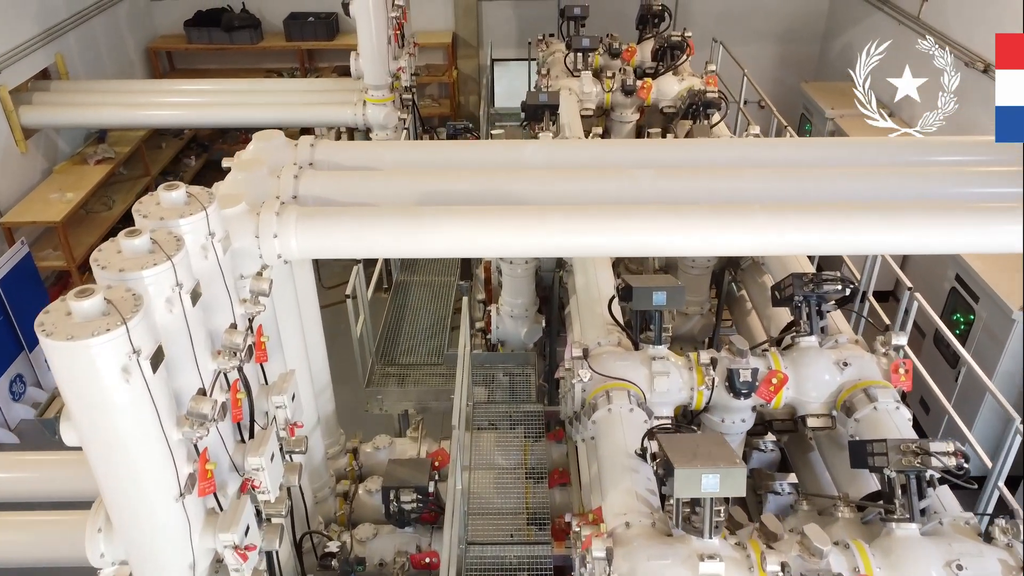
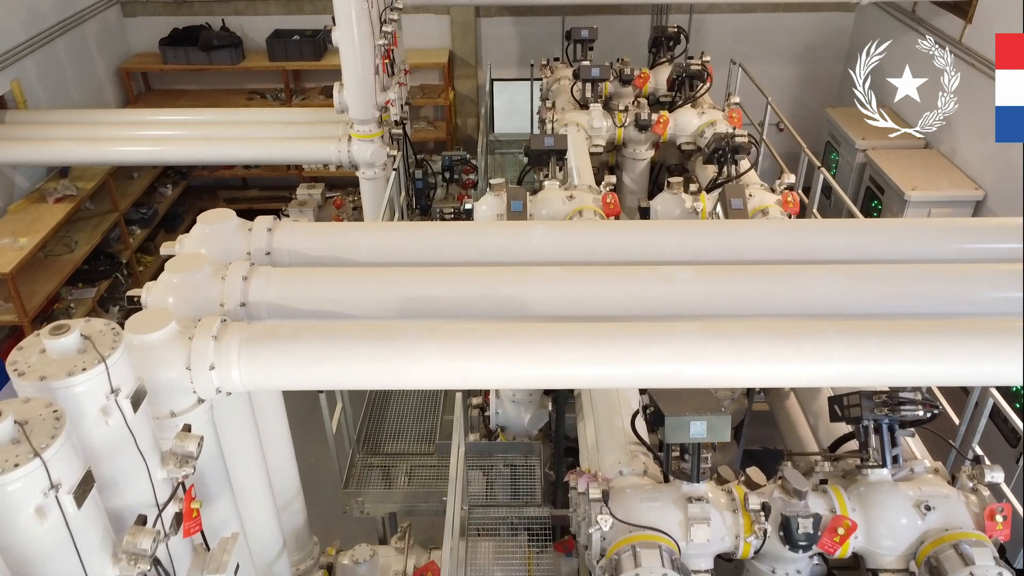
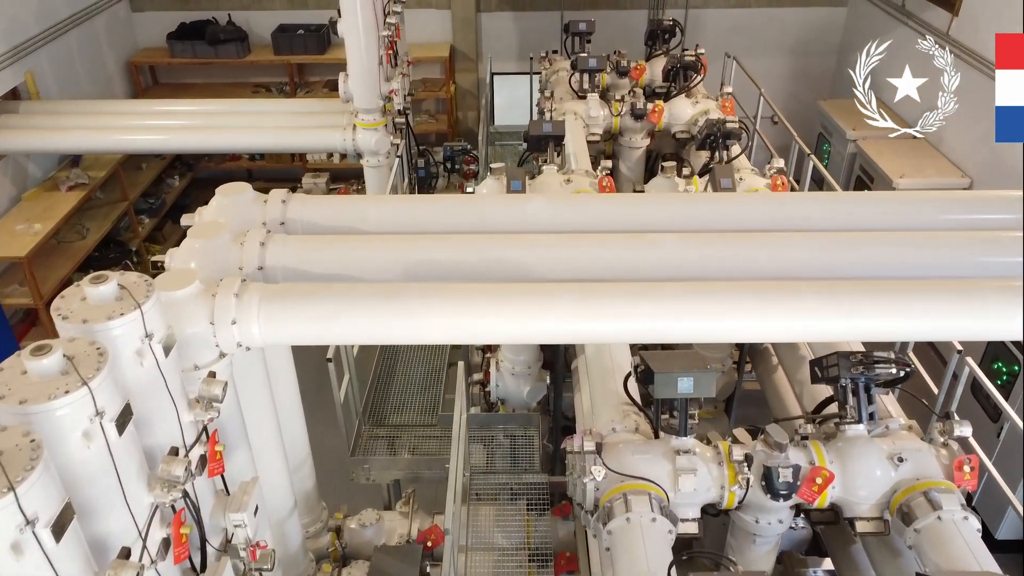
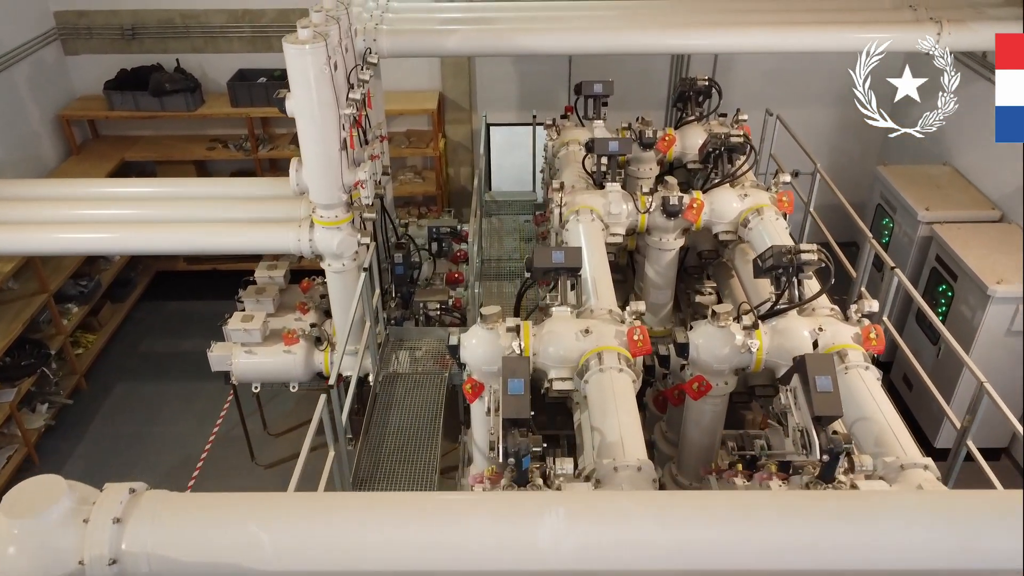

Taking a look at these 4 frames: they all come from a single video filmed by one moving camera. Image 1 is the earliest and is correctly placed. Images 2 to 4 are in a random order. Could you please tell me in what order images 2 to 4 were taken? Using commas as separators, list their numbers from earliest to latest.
3, 2, 4
